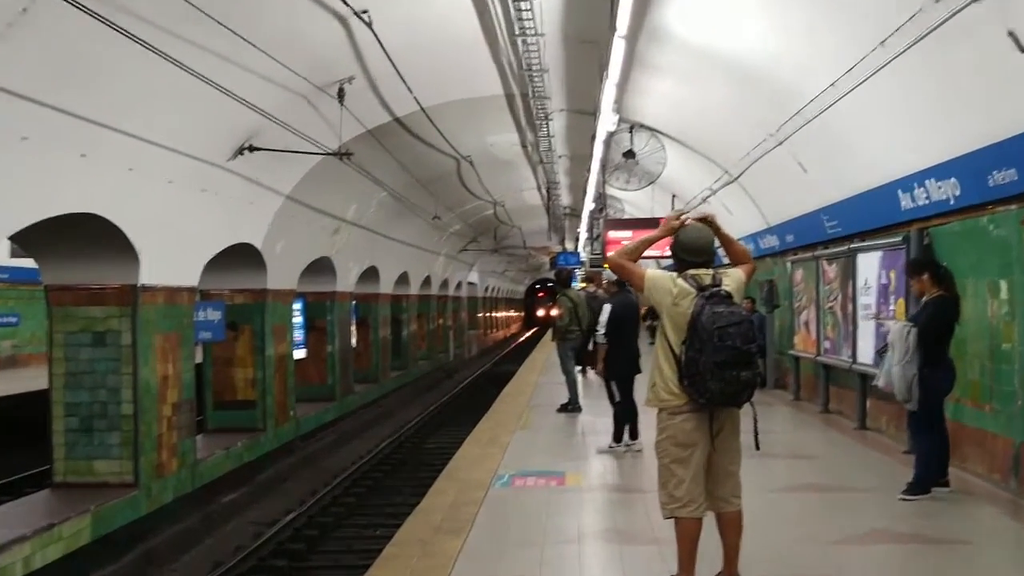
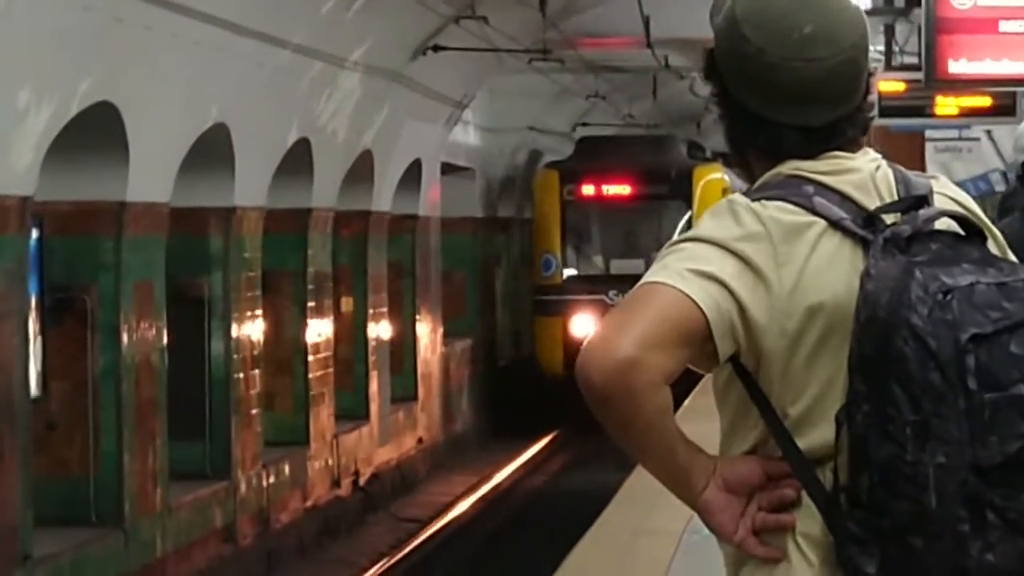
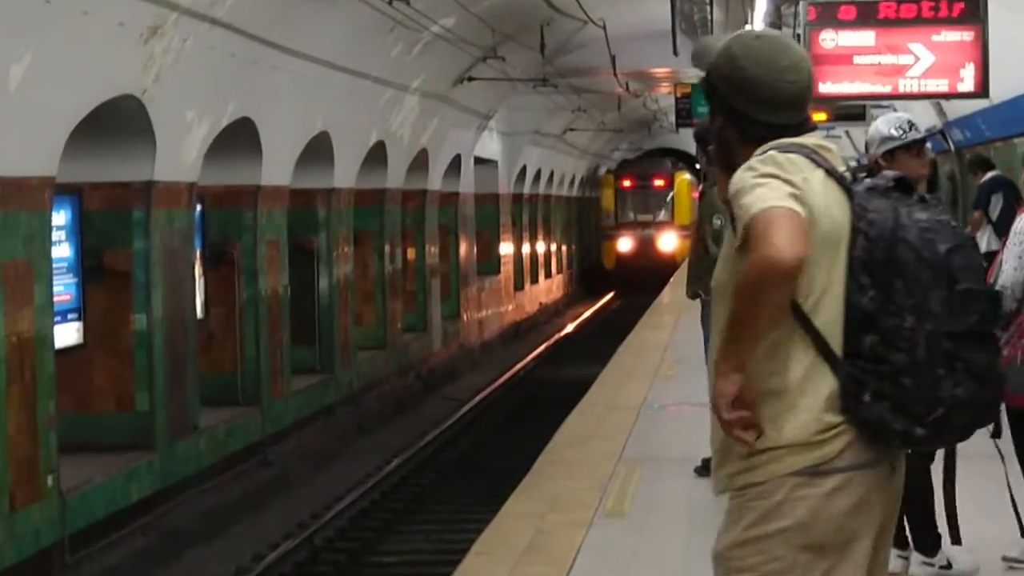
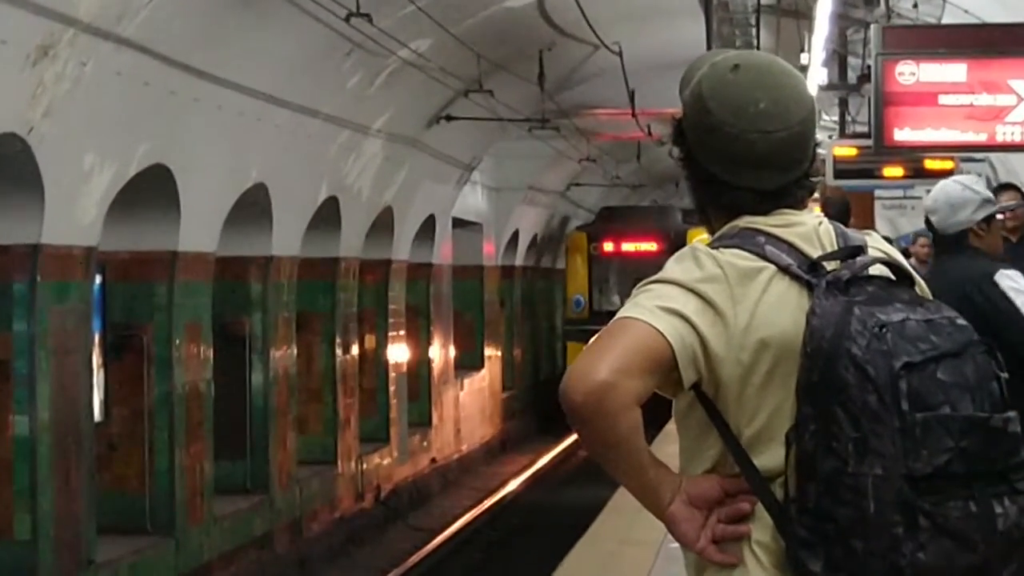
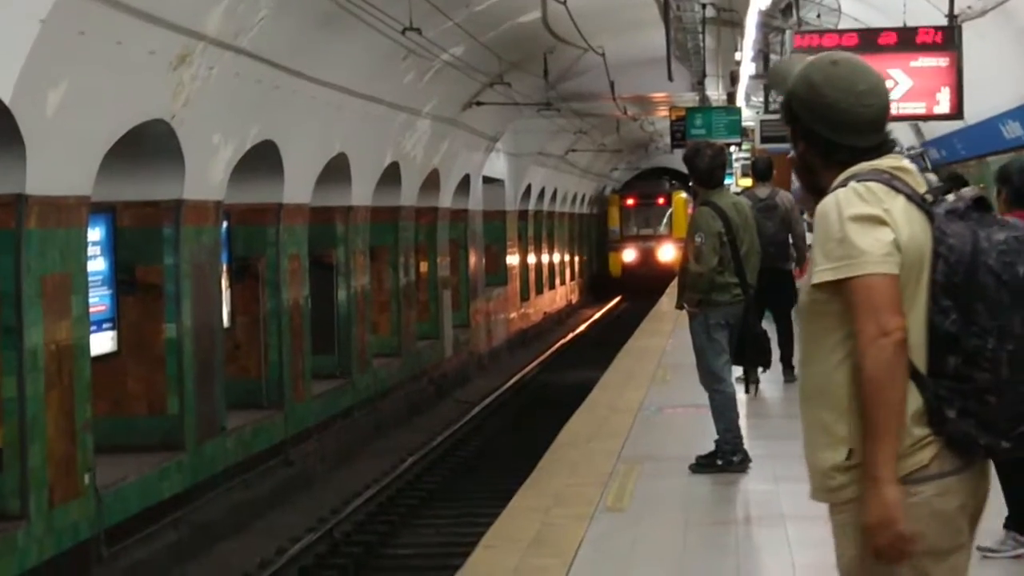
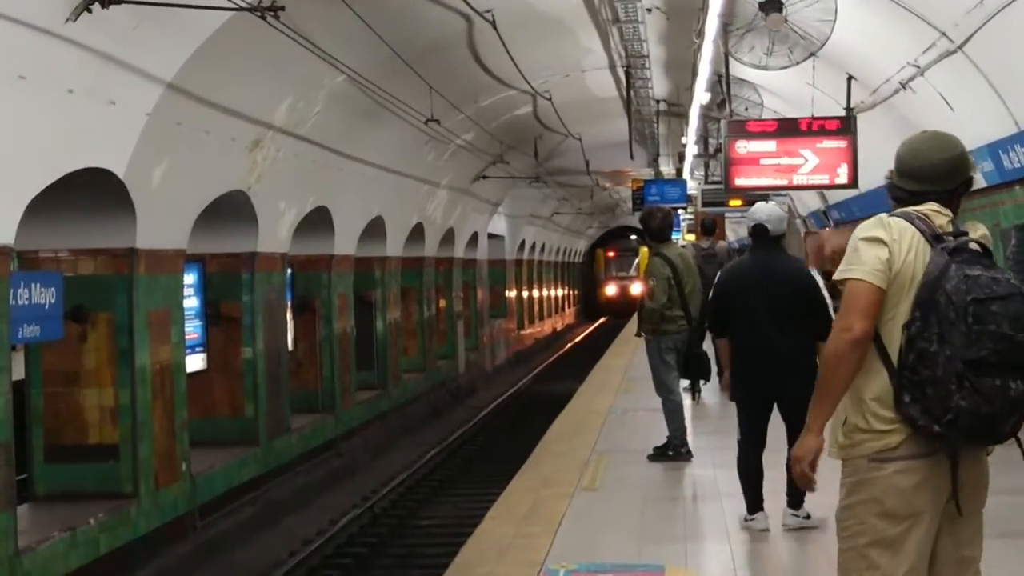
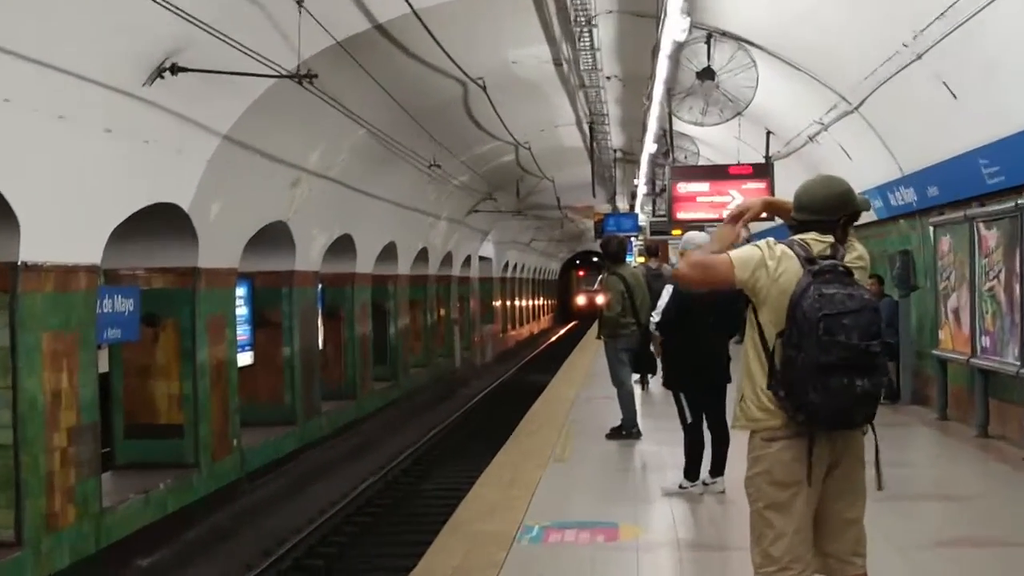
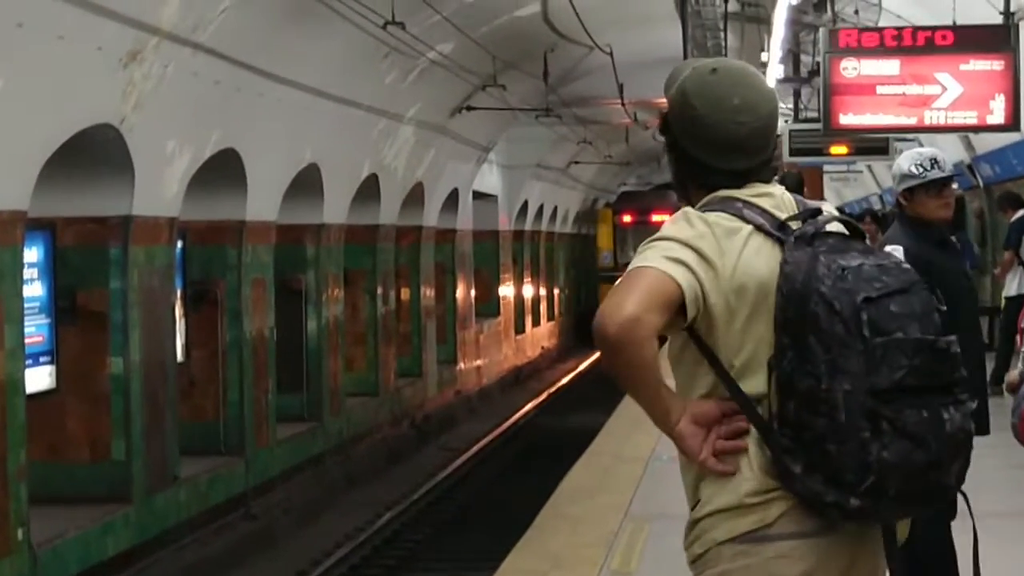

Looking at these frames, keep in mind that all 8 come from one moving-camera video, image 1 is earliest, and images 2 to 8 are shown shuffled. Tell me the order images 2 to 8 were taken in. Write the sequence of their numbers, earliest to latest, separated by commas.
7, 6, 5, 3, 8, 4, 2
